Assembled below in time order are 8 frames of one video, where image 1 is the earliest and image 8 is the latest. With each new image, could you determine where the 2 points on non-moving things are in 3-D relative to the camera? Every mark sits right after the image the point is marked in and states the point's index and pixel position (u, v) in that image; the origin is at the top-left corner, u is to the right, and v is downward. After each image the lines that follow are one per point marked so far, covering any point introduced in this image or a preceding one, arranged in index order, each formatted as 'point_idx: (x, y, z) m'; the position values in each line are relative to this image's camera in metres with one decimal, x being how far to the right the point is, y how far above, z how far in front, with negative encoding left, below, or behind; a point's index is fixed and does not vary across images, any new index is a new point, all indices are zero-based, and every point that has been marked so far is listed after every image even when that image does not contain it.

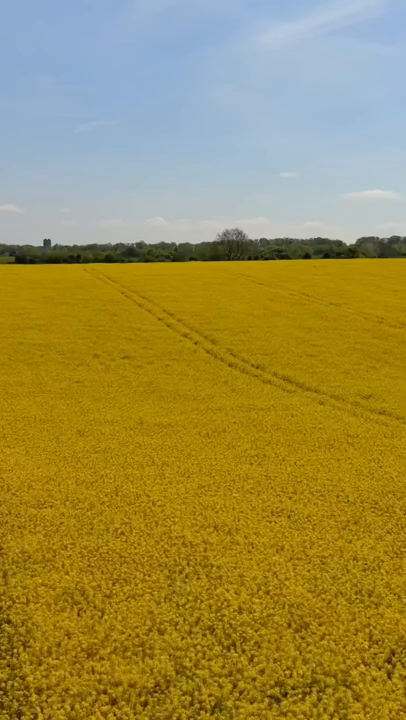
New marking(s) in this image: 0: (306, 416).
0: (+1.1, -0.6, +10.3) m
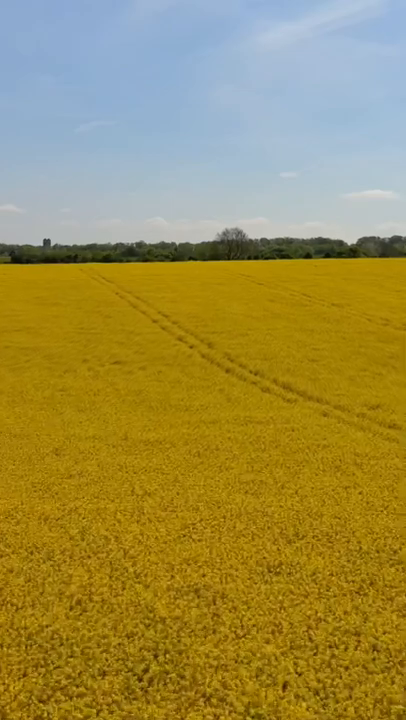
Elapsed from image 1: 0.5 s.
0: (+1.0, -0.7, +9.3) m
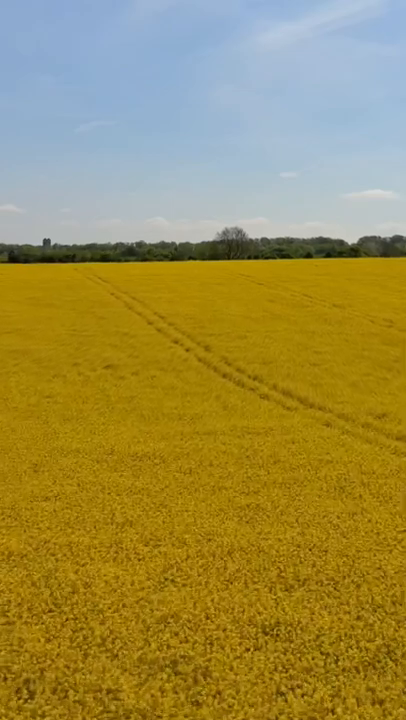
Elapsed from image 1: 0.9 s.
0: (+1.0, -0.8, +8.6) m
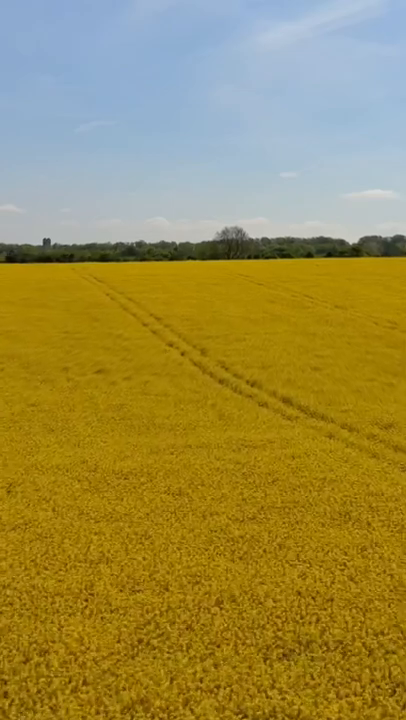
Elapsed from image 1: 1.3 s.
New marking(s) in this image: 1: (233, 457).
0: (+0.9, -0.8, +7.9) m
1: (+0.3, -0.8, +8.0) m
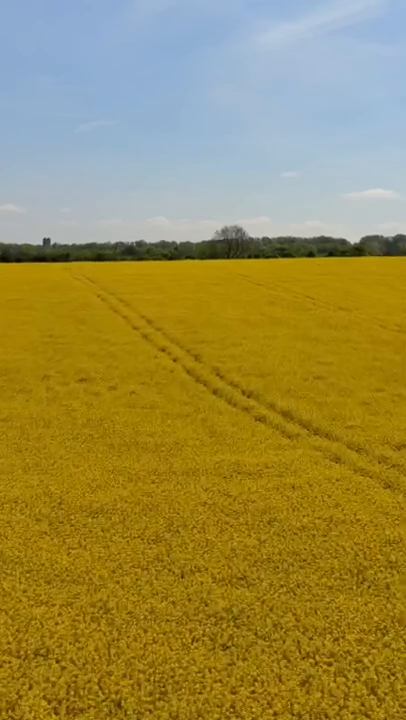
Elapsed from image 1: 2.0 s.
0: (+0.8, -0.9, +6.8) m
1: (+0.2, -0.9, +6.9) m
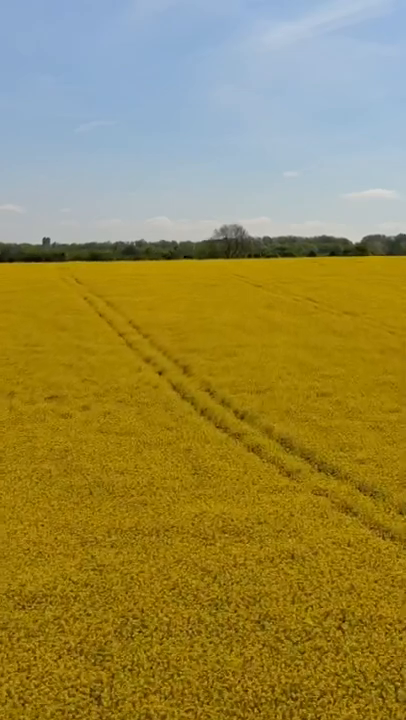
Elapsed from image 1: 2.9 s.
0: (+0.6, -1.1, +5.1) m
1: (0.0, -1.1, +5.3) m
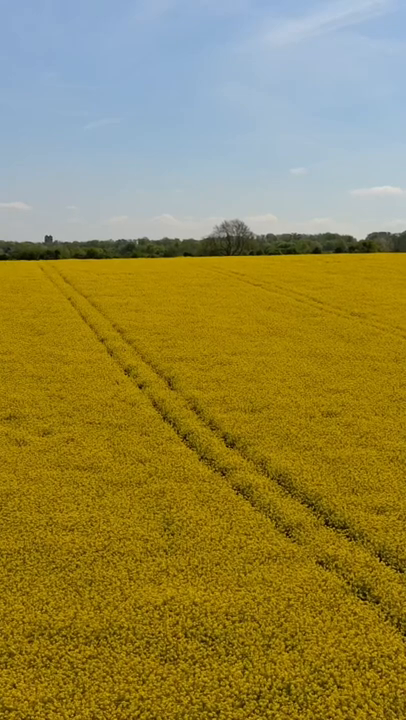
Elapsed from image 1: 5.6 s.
0: (+0.5, -1.2, +3.4) m
1: (-0.2, -1.2, +3.5) m
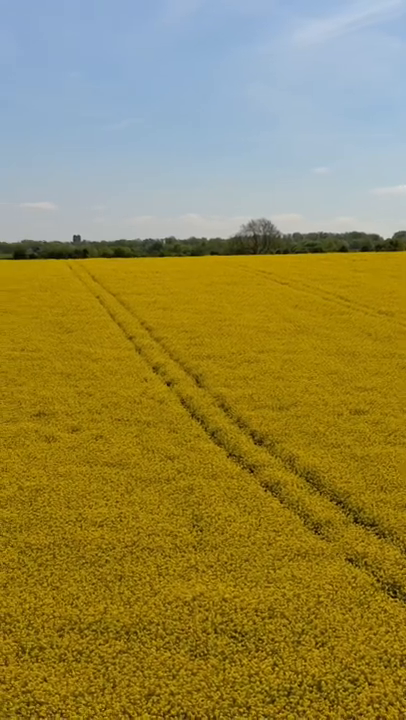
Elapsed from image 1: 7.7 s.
0: (+0.6, -1.2, +3.4) m
1: (-0.1, -1.2, +3.5) m
